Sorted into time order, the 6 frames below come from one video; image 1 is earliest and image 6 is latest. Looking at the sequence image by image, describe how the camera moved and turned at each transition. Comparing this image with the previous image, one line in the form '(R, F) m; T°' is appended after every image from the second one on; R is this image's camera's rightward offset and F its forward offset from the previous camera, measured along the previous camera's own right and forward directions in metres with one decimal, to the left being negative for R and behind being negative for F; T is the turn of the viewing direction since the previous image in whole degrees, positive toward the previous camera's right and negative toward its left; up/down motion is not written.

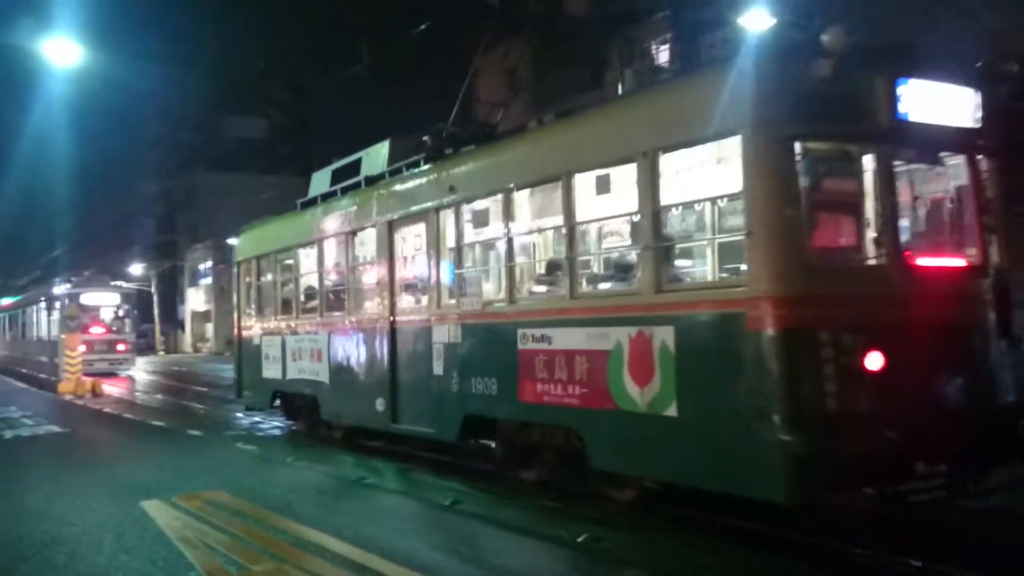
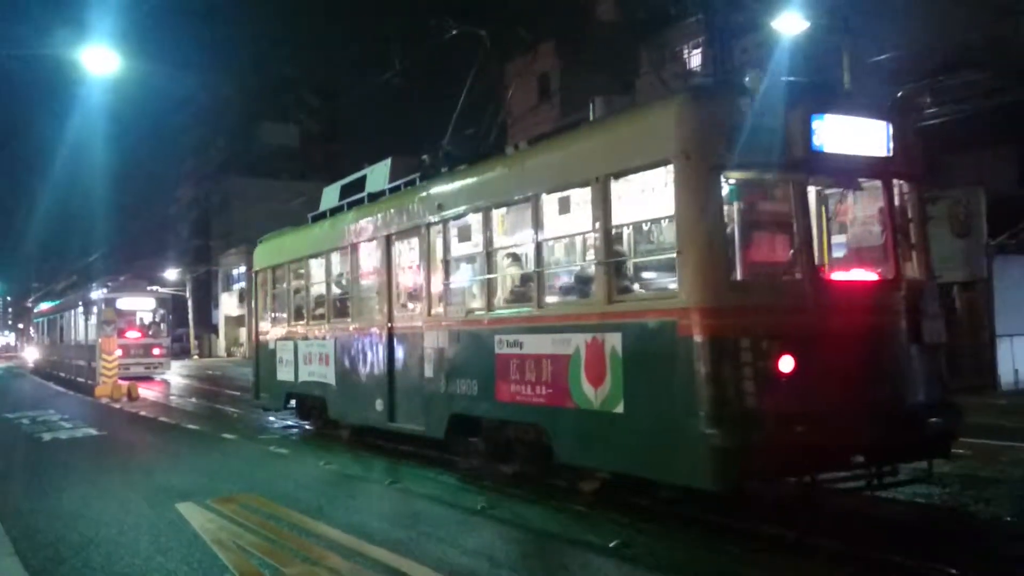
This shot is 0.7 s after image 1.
(+0.4, -0.6) m; -2°
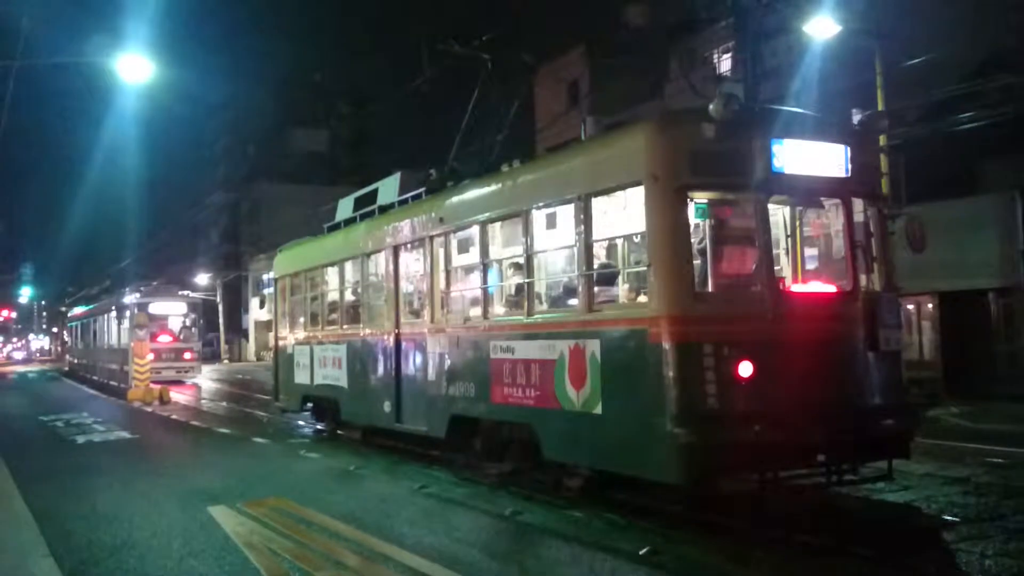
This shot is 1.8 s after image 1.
(+0.2, -0.4) m; -2°
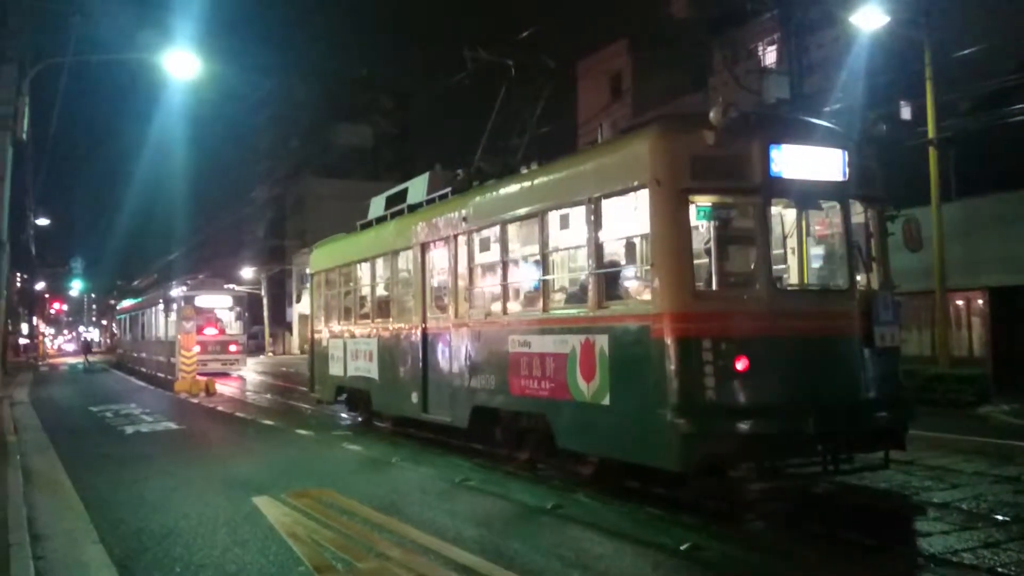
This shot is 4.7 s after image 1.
(+0.2, -0.3) m; -3°
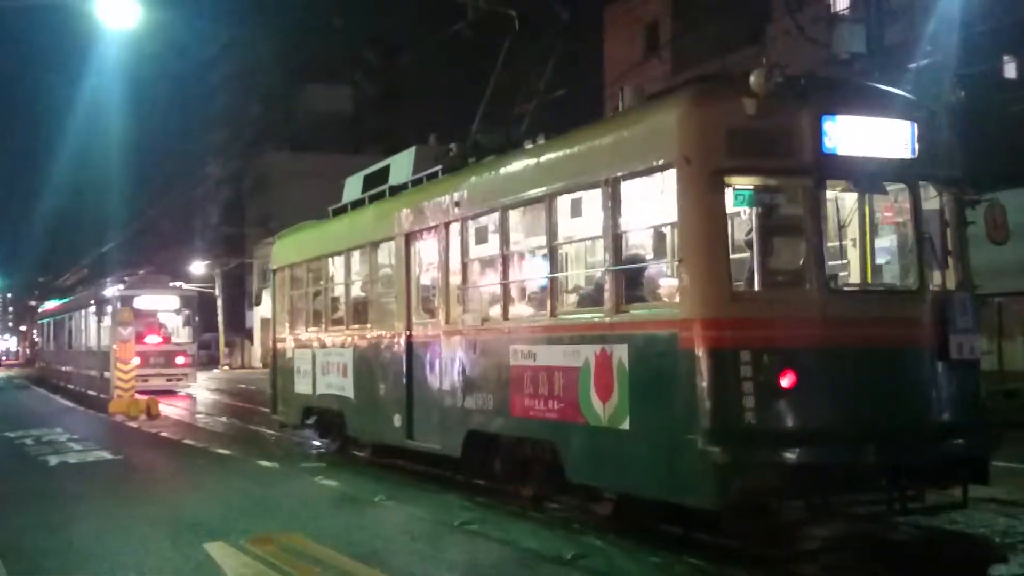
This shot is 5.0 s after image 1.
(+0.1, +0.9) m; -1°
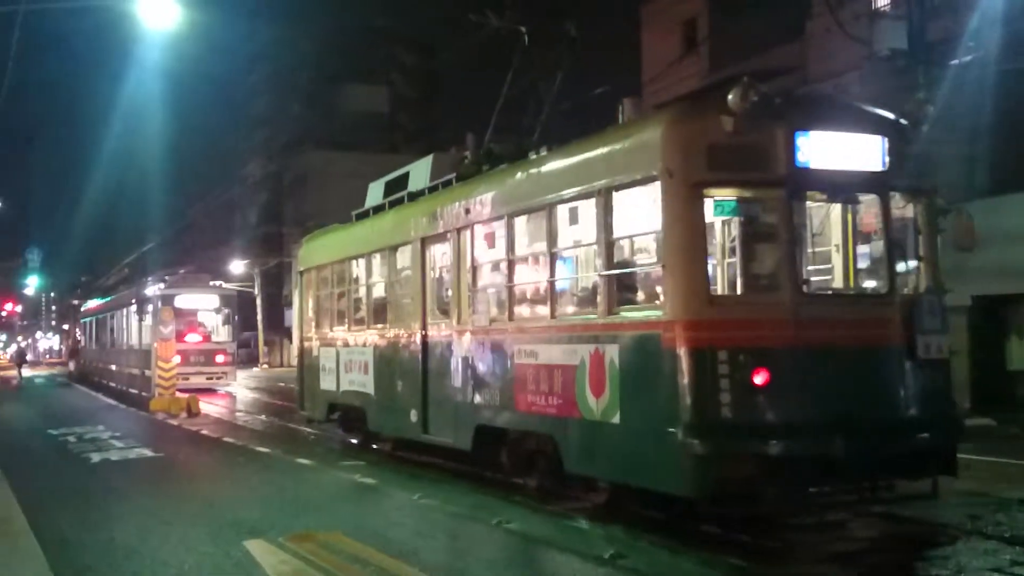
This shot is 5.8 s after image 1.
(+0.2, -0.4) m; -2°
